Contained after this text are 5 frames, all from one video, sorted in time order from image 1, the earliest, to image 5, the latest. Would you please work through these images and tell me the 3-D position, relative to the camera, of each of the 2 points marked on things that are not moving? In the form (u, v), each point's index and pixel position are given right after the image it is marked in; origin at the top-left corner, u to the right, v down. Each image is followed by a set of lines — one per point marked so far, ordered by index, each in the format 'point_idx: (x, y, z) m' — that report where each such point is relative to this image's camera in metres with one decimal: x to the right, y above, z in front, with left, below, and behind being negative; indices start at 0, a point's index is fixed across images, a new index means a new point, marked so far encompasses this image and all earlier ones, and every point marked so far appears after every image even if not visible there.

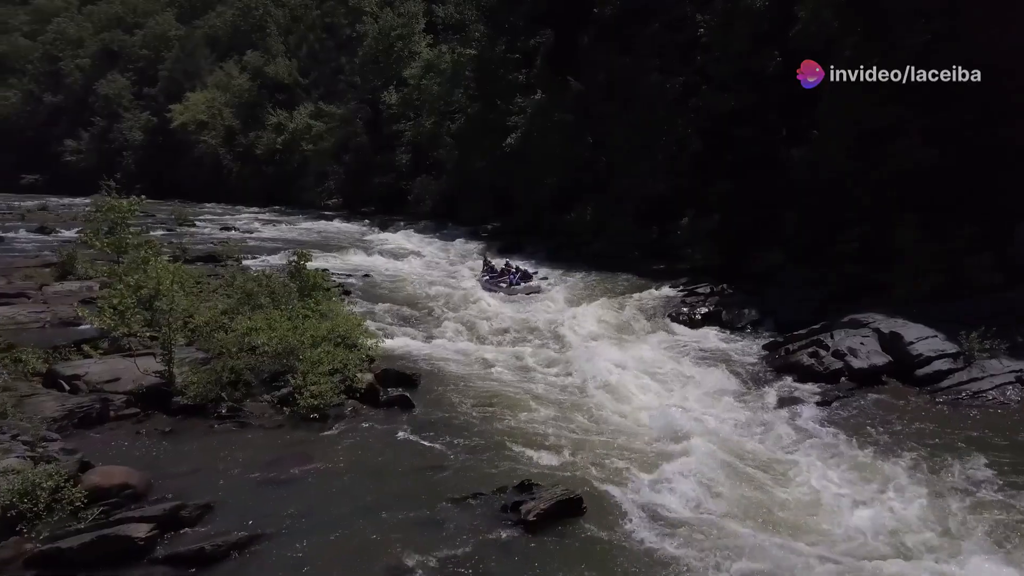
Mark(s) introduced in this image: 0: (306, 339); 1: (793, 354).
0: (-3.5, -0.9, +11.3) m
1: (+5.6, -1.3, +13.3) m
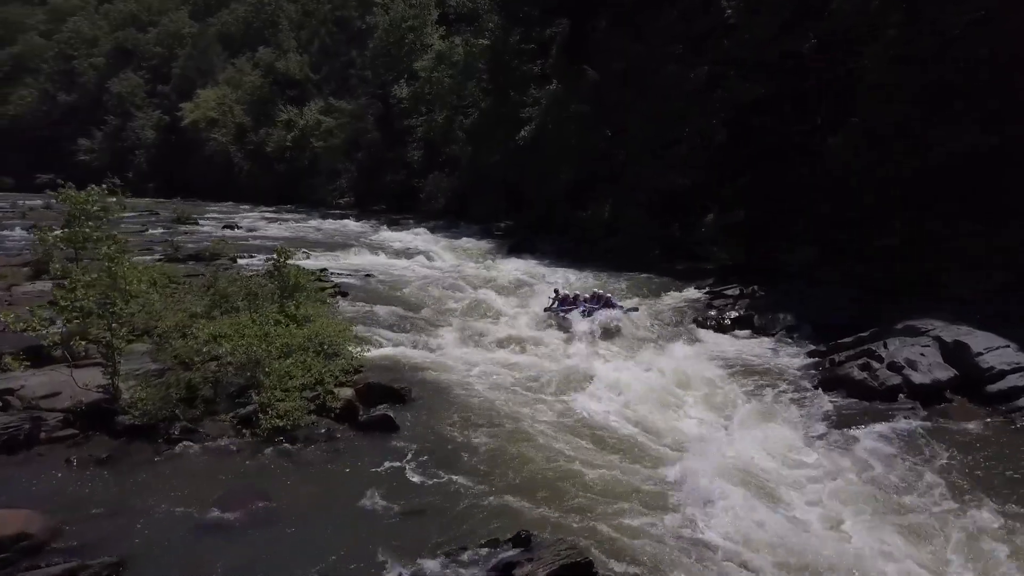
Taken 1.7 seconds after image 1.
0: (-3.5, -0.9, +9.8) m
1: (+5.6, -1.3, +11.6) m
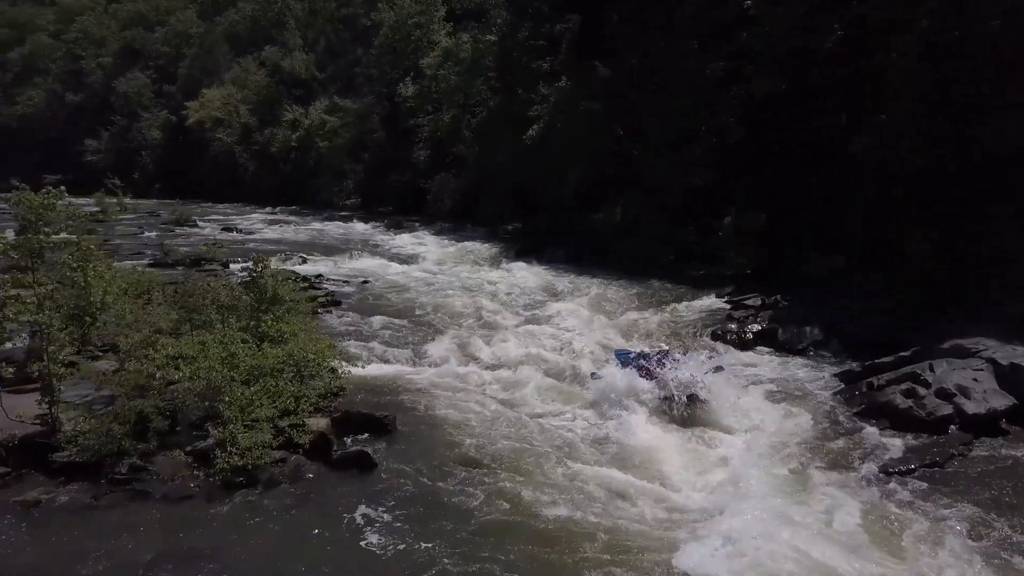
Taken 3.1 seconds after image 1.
0: (-3.5, -1.1, +8.7) m
1: (+5.6, -1.6, +10.3) m
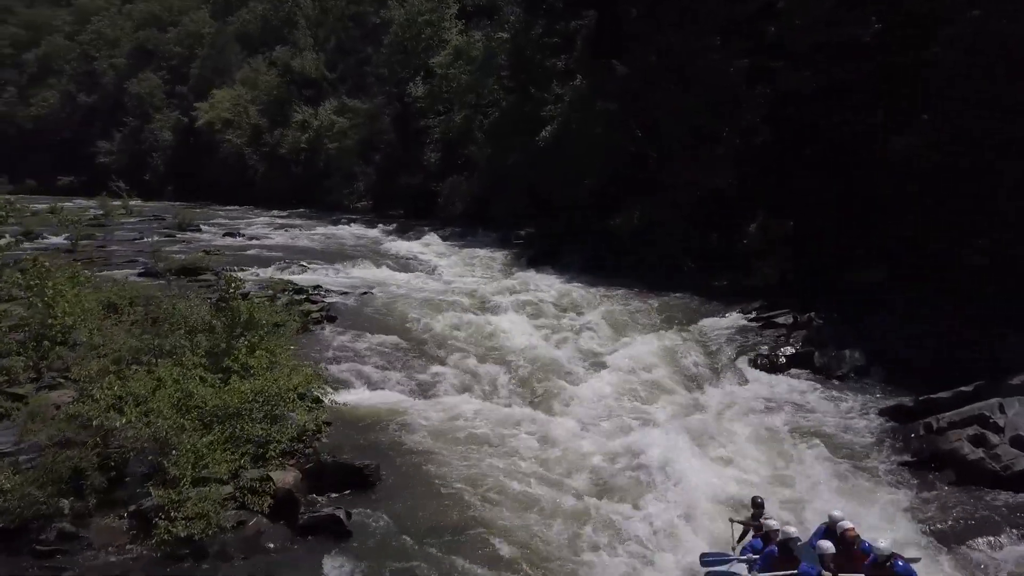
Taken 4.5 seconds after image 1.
0: (-3.5, -1.4, +7.5) m
1: (+5.7, -1.9, +8.9) m
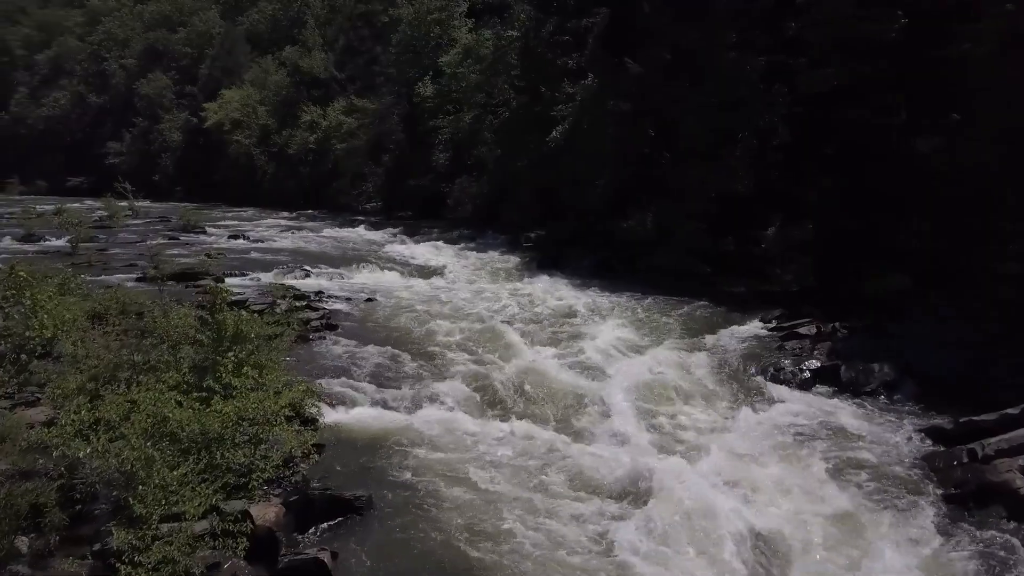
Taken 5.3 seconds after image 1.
0: (-3.5, -1.6, +6.9) m
1: (+5.7, -2.1, +8.1) m
